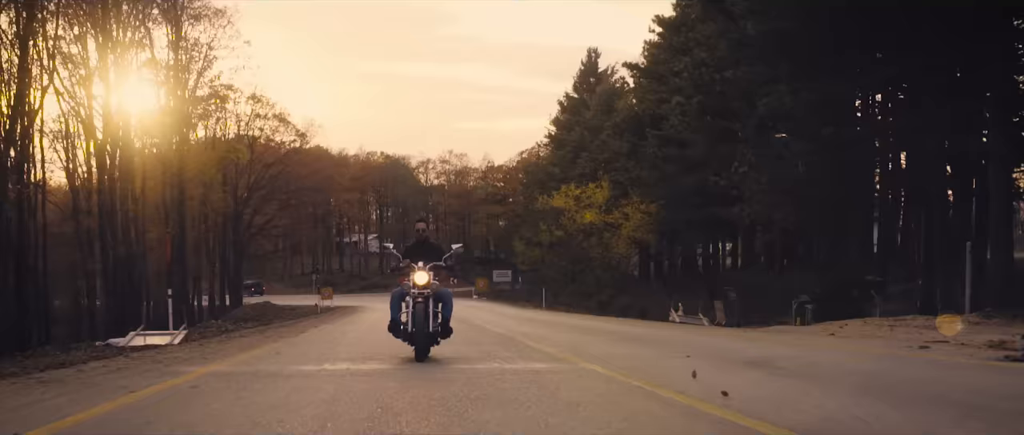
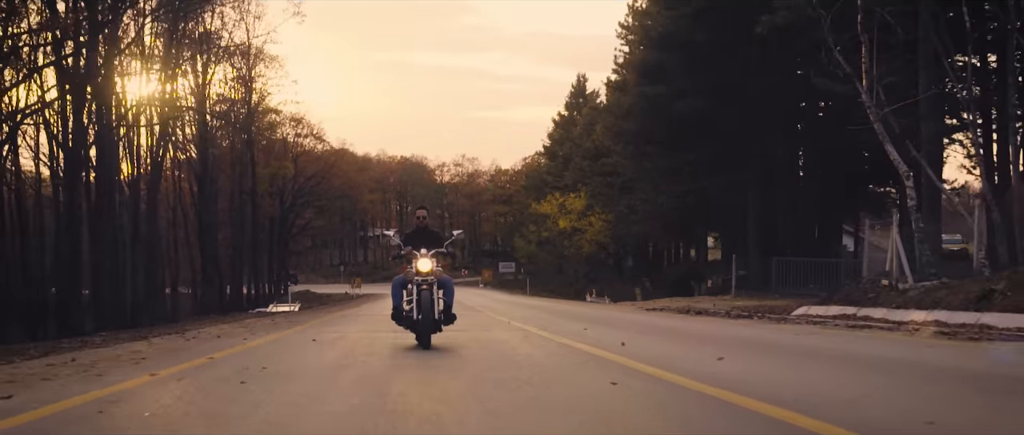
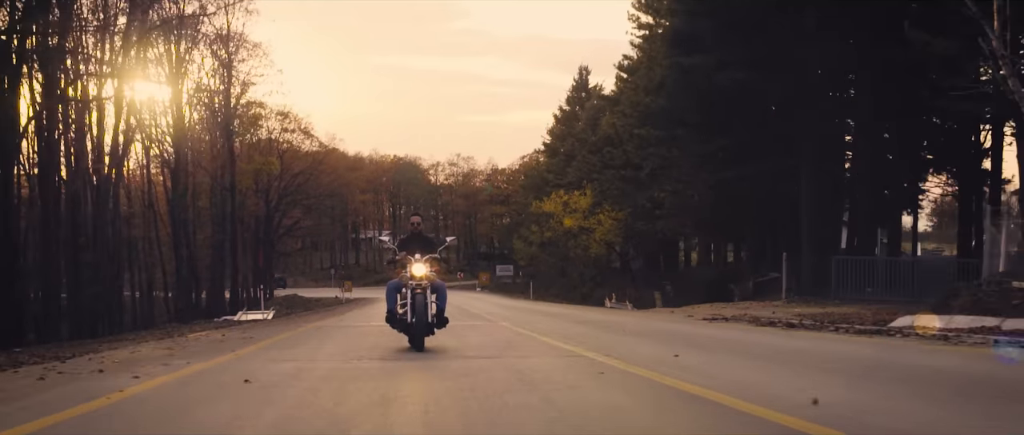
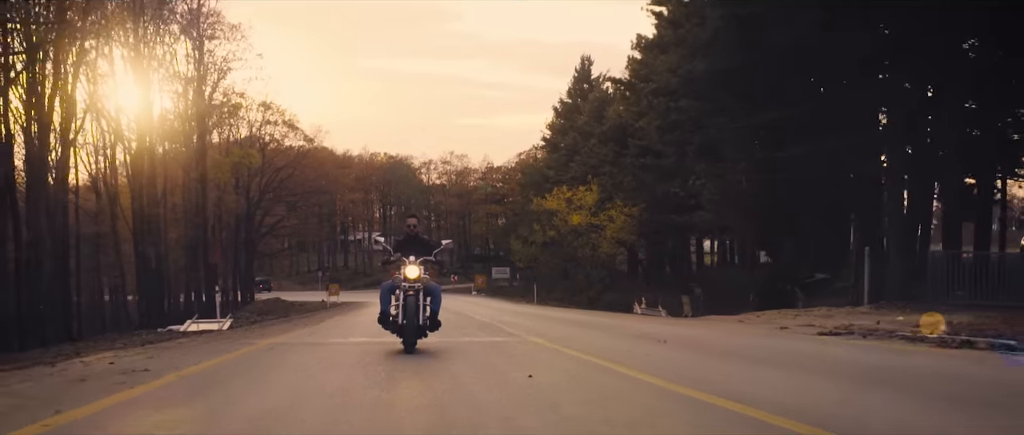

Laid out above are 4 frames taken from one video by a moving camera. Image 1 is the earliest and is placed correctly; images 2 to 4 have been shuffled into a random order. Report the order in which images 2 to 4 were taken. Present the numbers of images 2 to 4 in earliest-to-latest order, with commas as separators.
4, 3, 2
